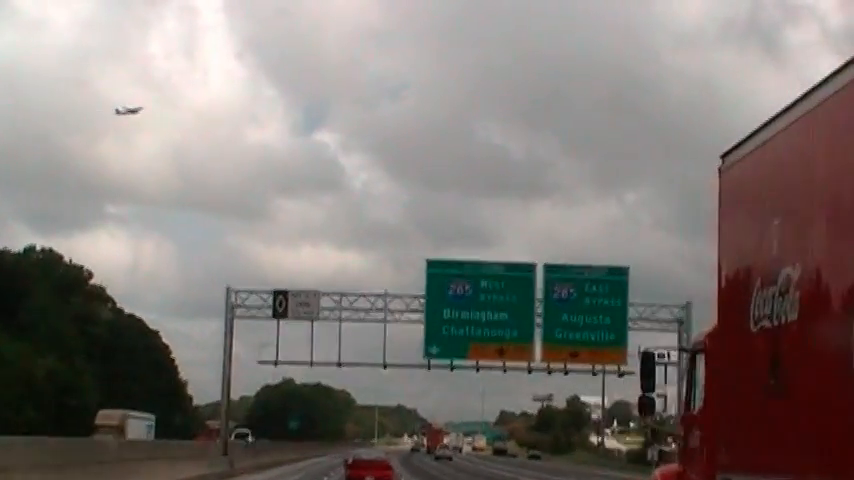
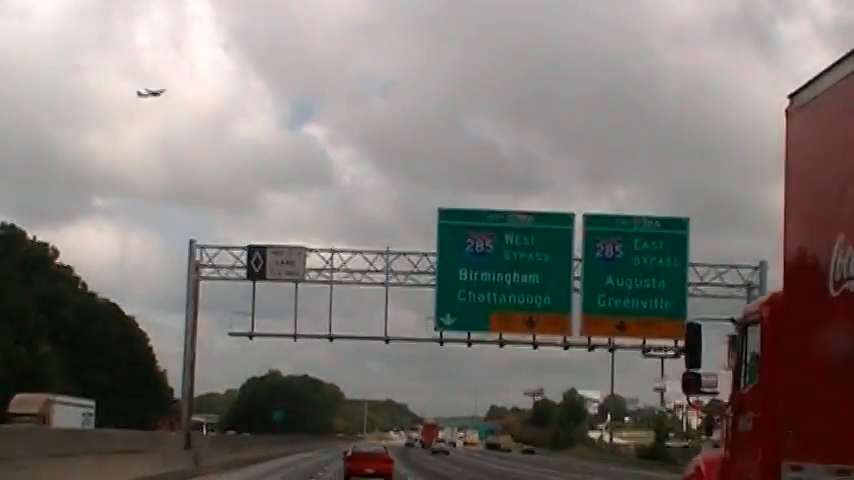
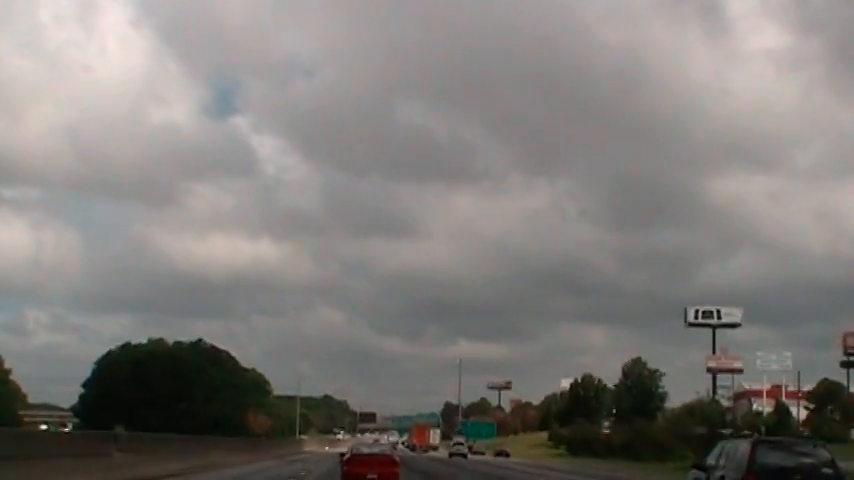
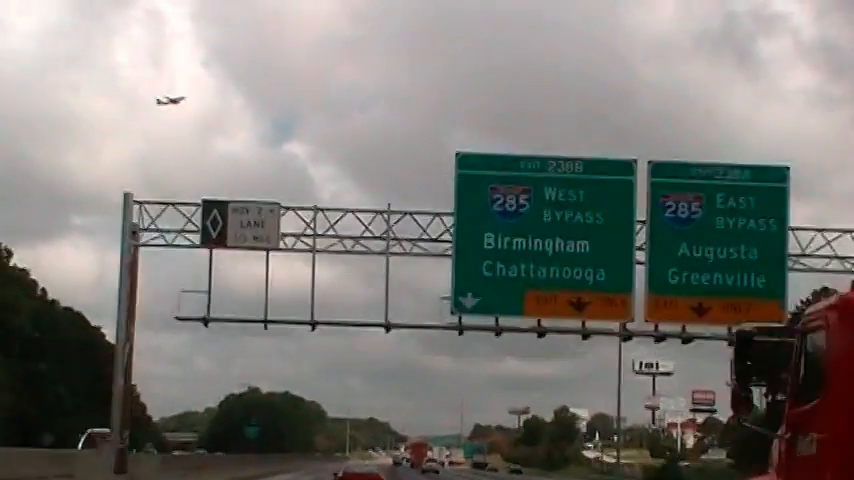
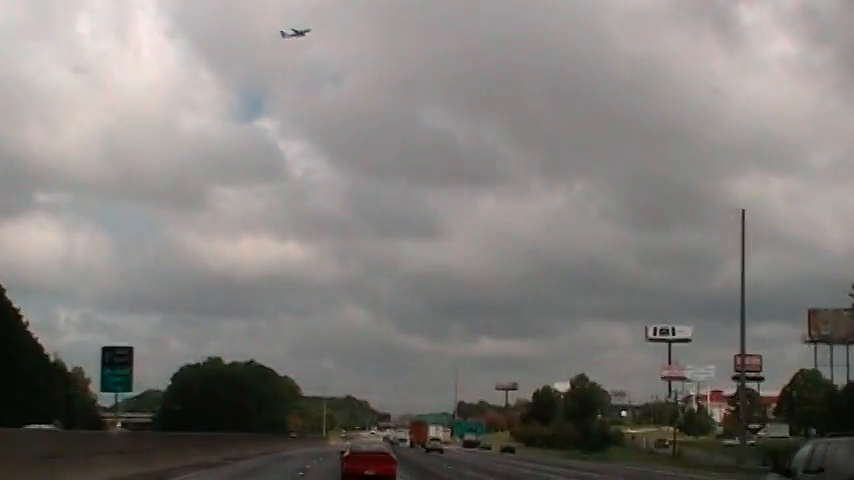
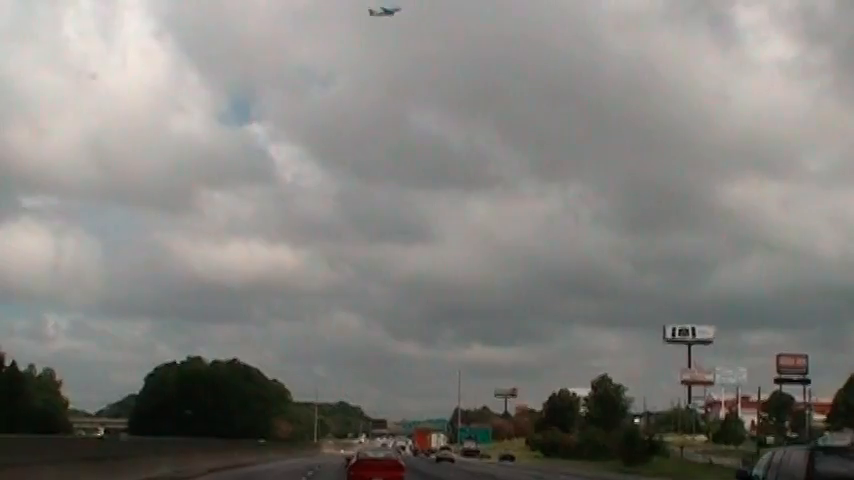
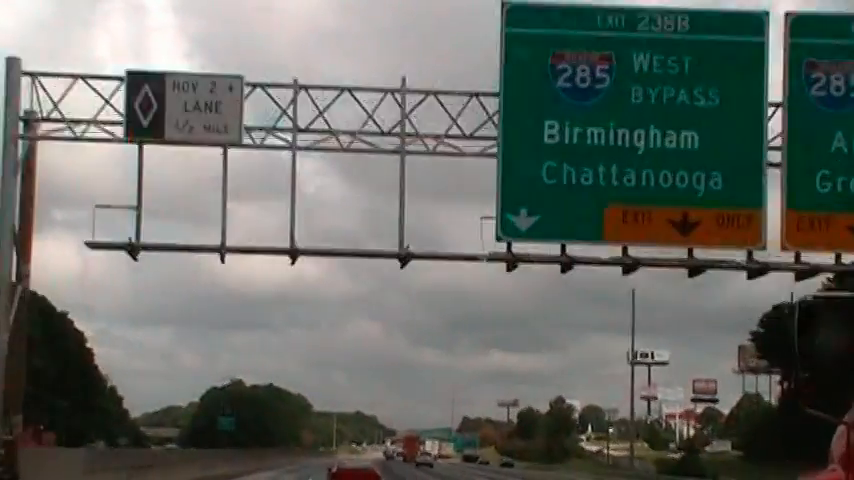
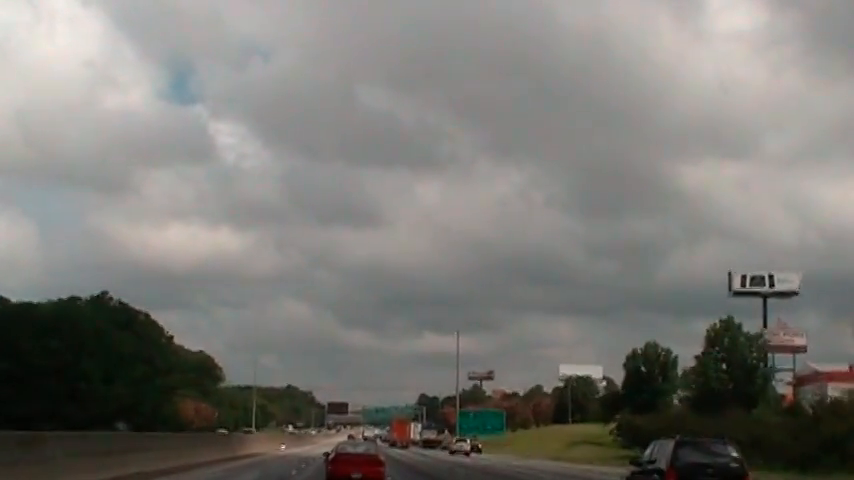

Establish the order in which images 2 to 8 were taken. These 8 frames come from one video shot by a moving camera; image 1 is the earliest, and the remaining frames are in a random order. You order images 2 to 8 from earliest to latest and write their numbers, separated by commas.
2, 4, 7, 5, 6, 3, 8
